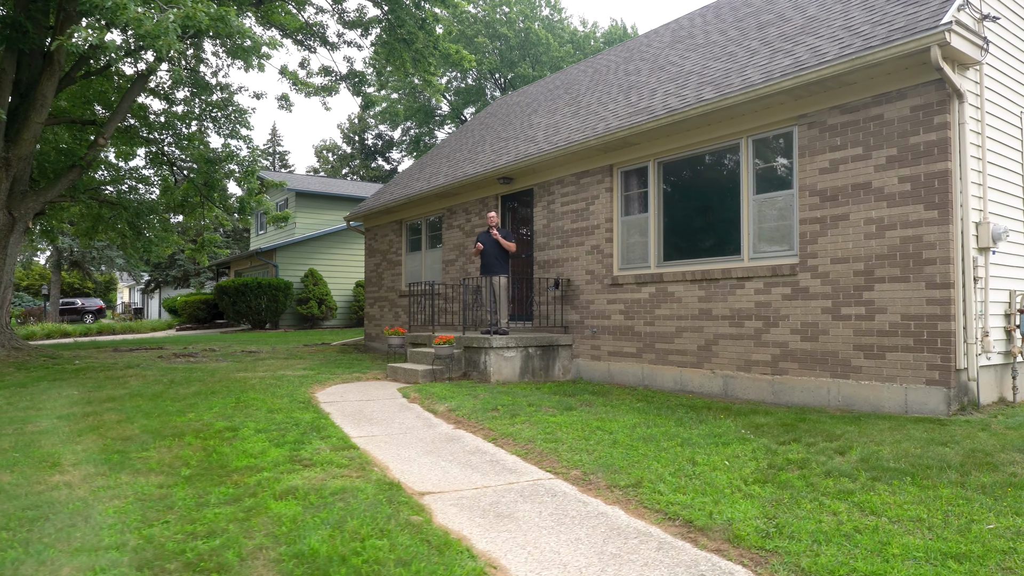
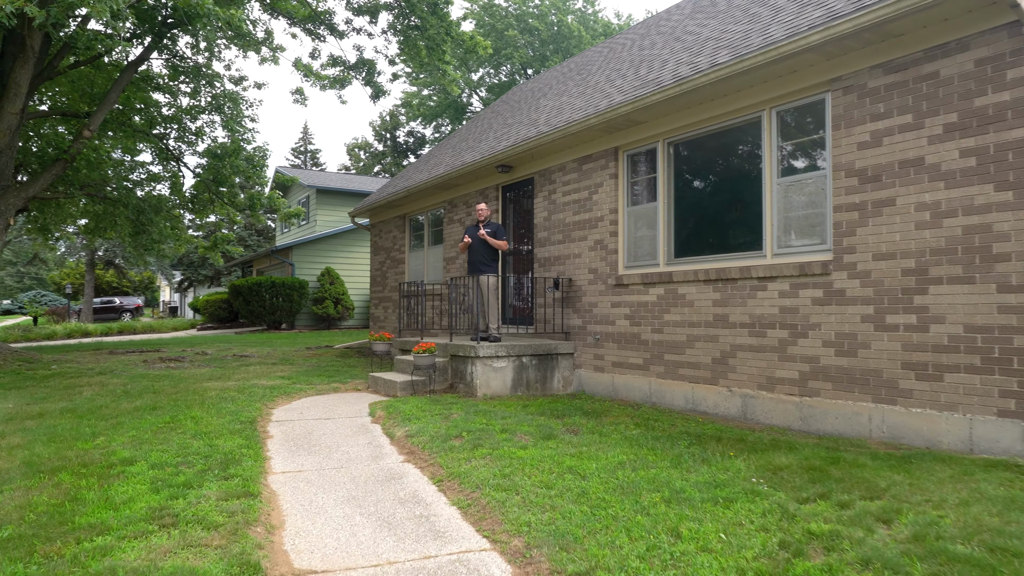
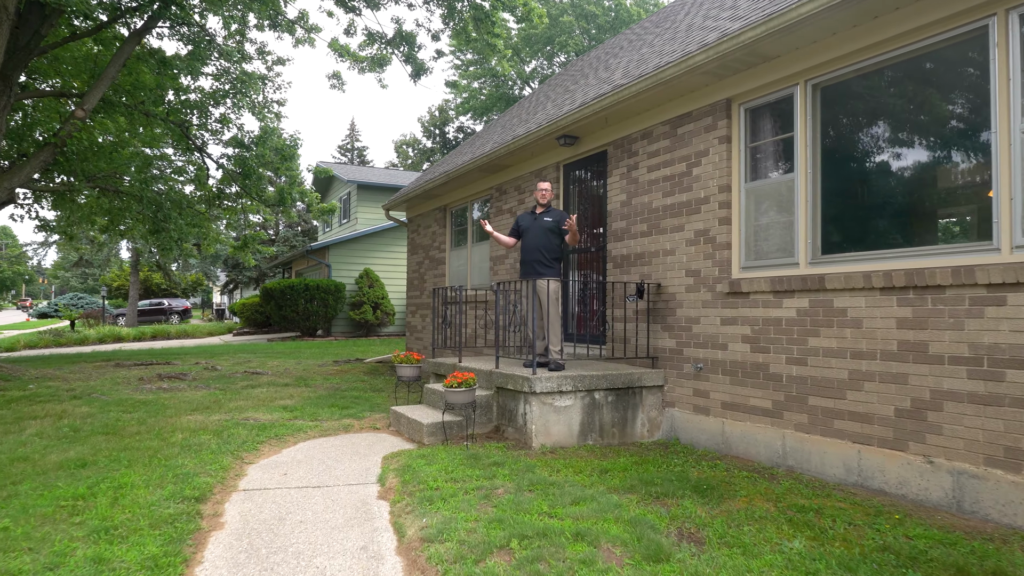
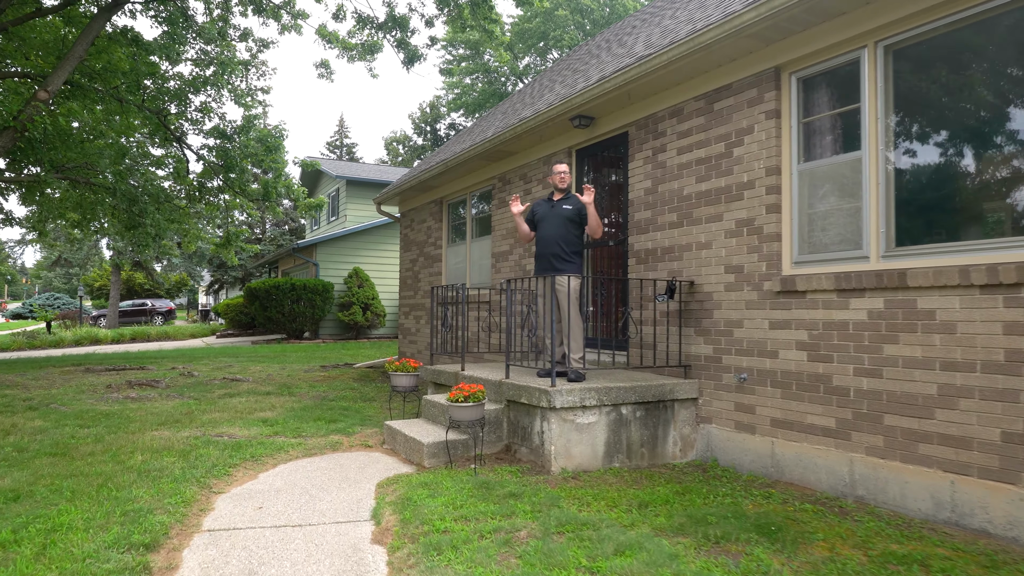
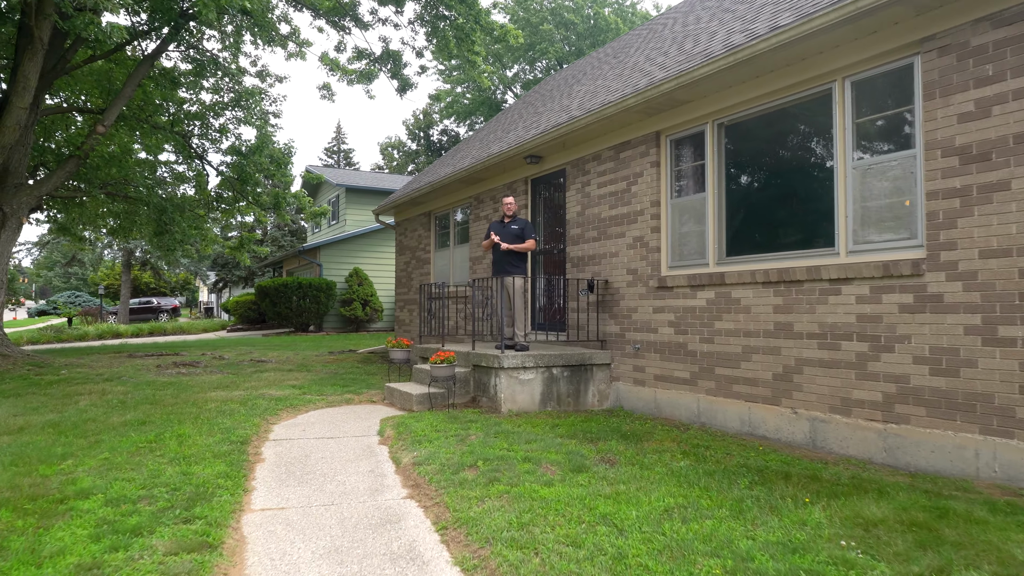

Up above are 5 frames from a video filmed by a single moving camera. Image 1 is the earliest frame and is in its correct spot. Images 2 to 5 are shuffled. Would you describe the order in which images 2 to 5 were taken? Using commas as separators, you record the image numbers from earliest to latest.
2, 5, 3, 4
